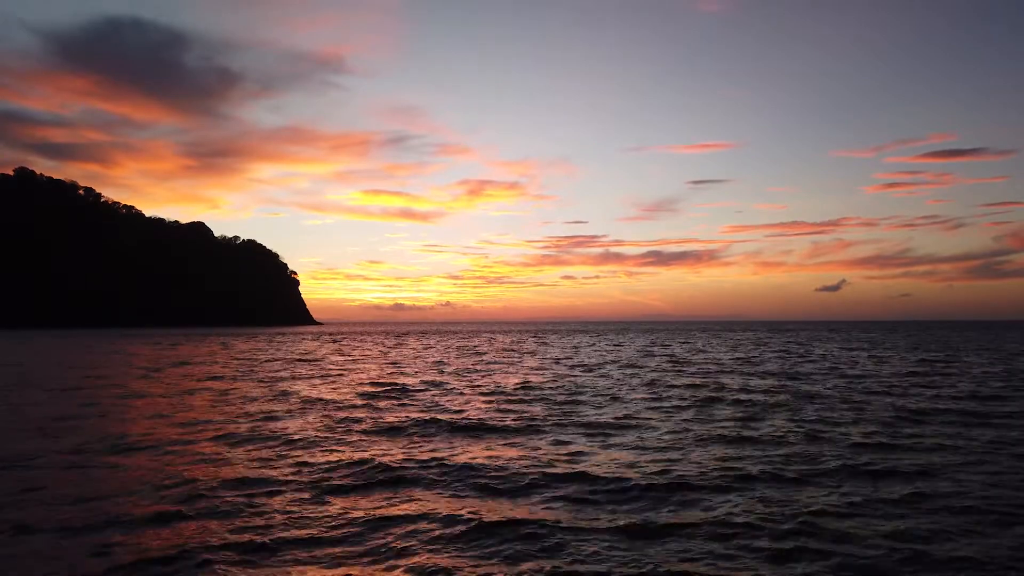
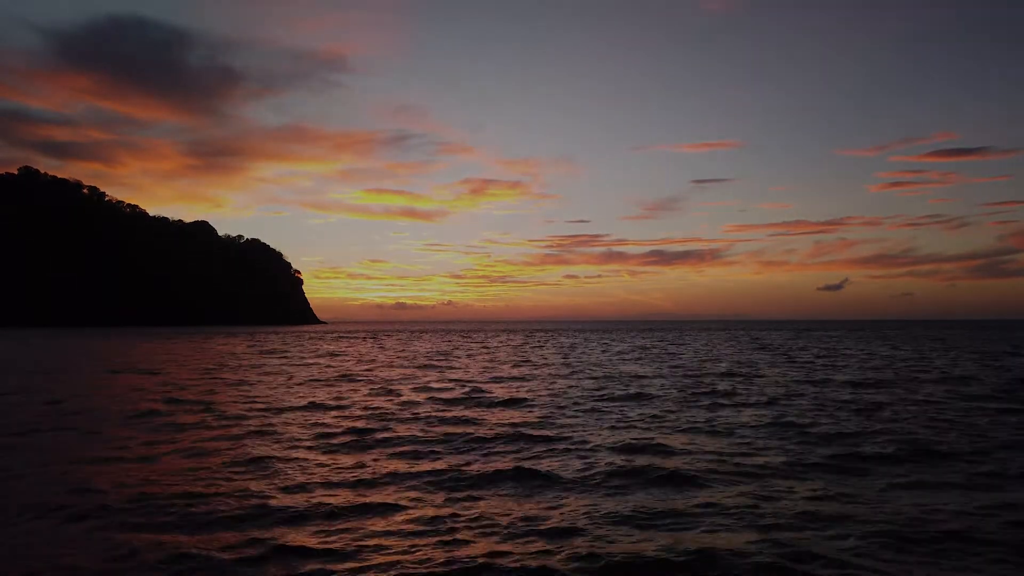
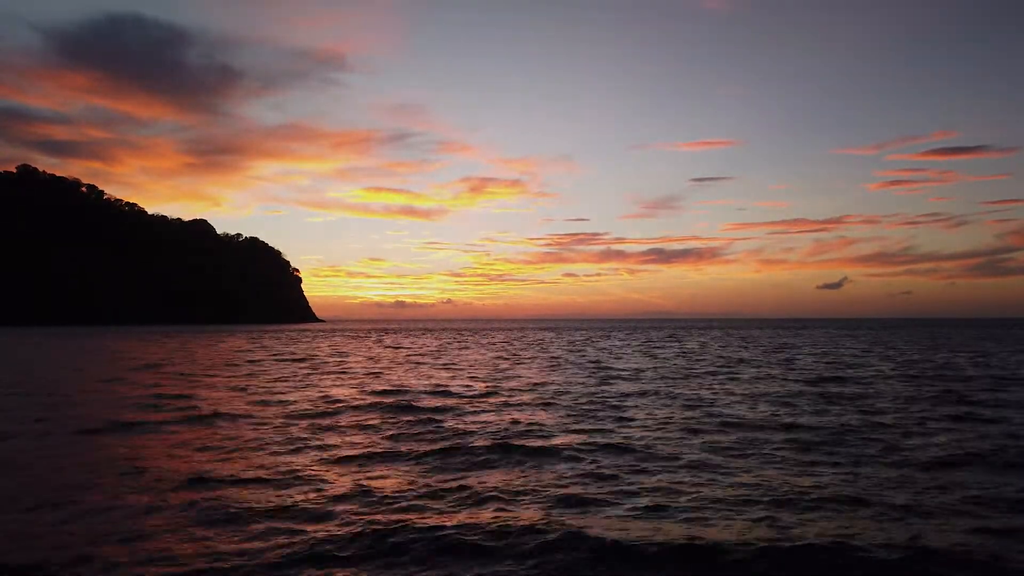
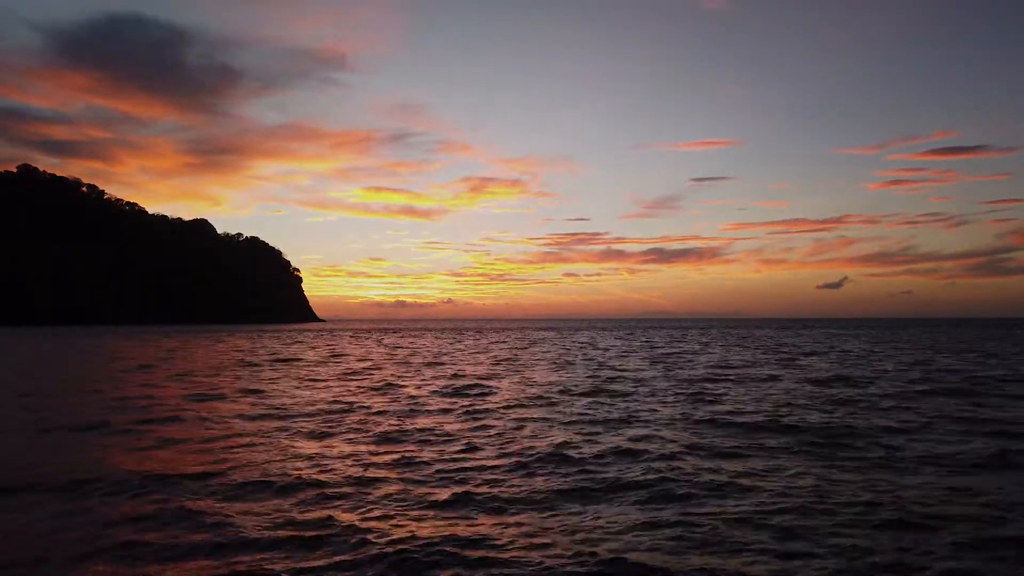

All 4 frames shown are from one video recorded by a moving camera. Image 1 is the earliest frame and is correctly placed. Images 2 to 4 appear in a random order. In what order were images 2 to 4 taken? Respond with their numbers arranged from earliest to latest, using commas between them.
3, 4, 2
